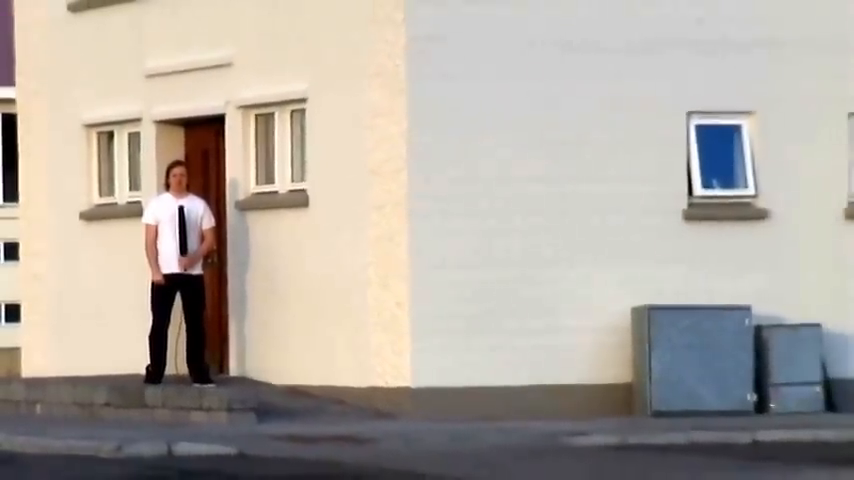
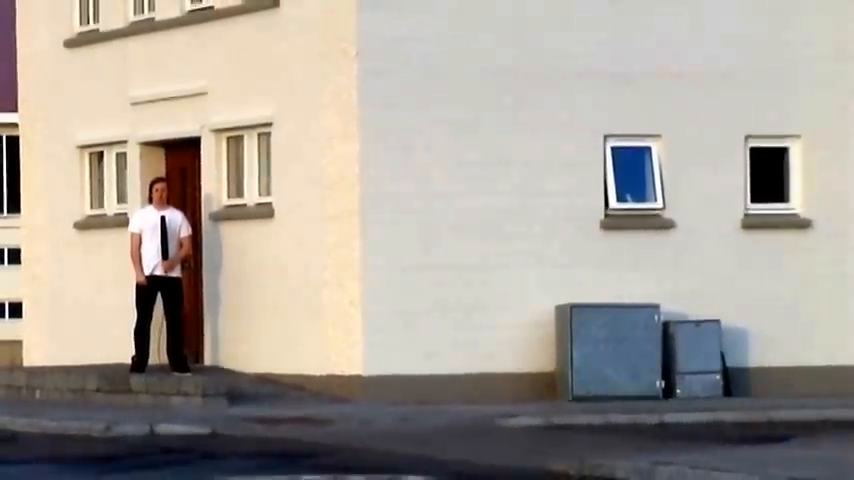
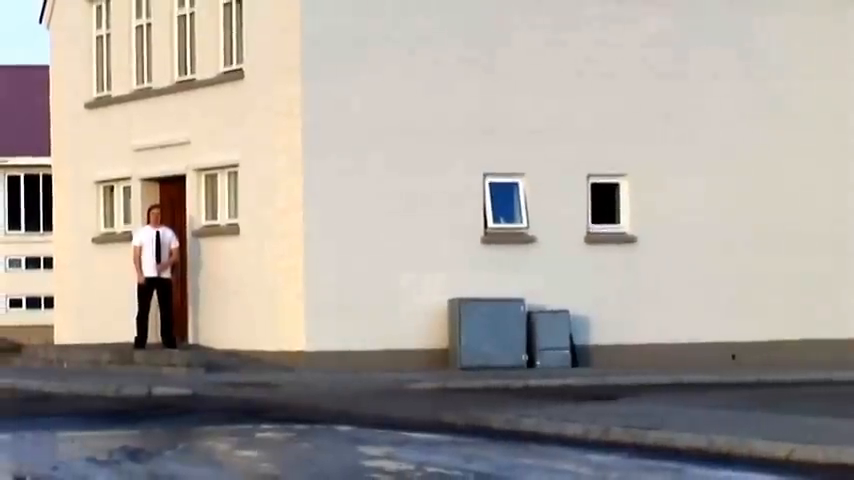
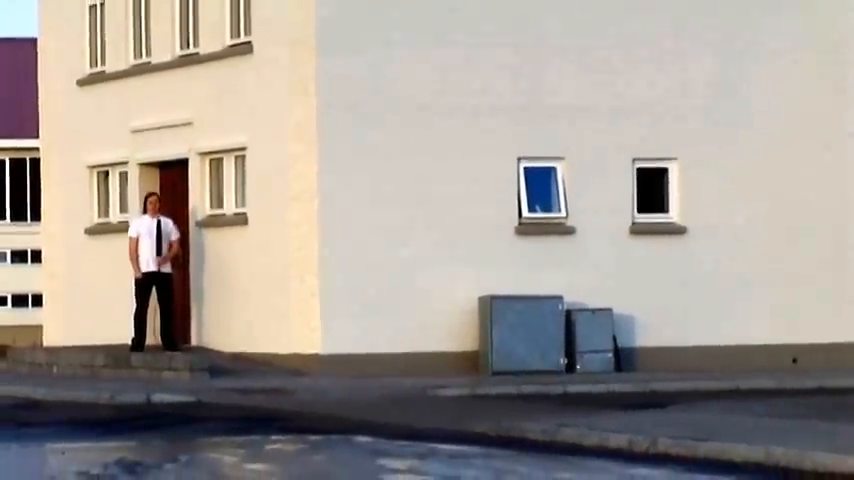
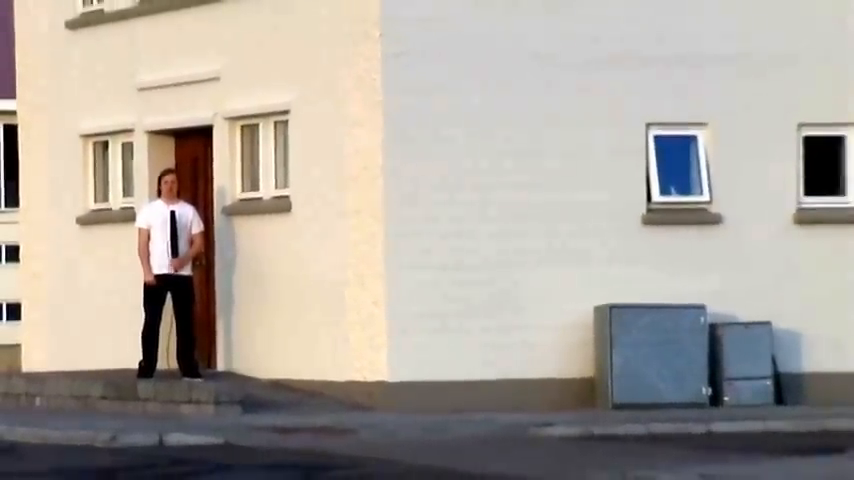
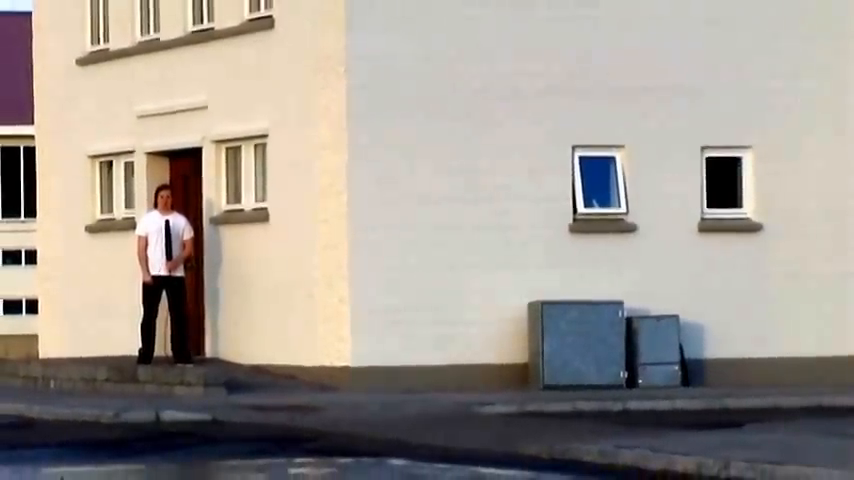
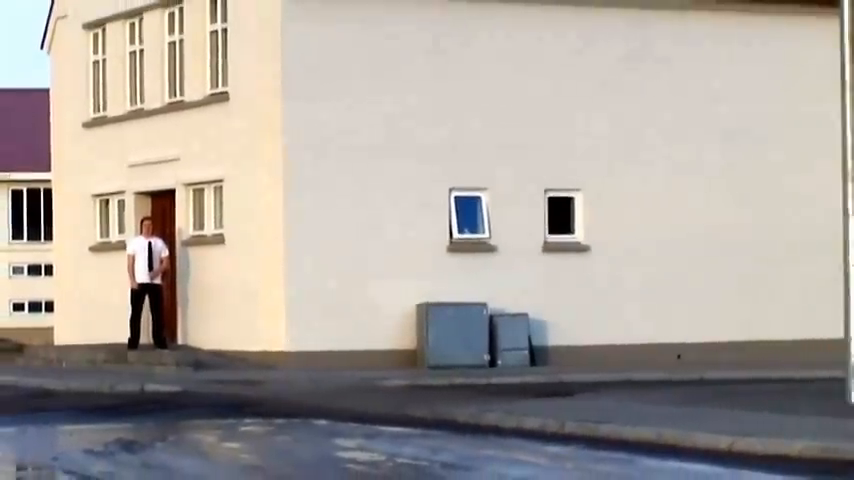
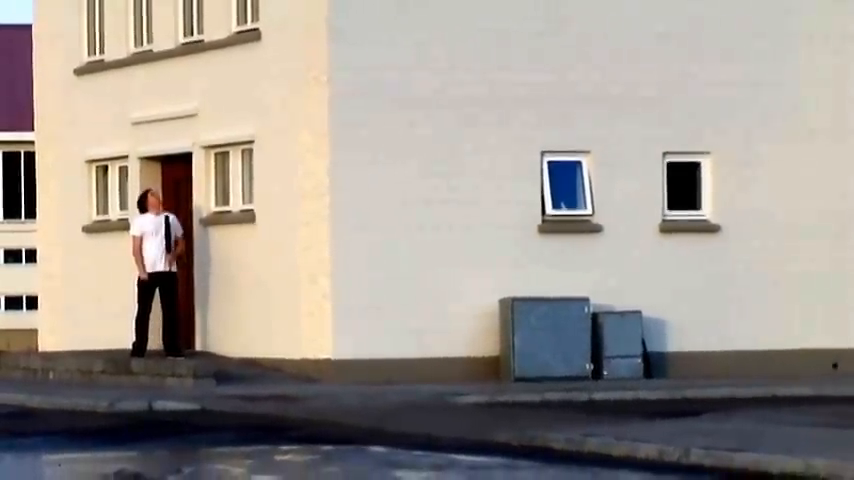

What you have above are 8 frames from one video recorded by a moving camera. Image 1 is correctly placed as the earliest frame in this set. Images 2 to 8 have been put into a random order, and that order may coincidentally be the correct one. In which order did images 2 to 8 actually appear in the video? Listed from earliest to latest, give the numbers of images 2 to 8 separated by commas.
5, 2, 6, 8, 4, 3, 7
